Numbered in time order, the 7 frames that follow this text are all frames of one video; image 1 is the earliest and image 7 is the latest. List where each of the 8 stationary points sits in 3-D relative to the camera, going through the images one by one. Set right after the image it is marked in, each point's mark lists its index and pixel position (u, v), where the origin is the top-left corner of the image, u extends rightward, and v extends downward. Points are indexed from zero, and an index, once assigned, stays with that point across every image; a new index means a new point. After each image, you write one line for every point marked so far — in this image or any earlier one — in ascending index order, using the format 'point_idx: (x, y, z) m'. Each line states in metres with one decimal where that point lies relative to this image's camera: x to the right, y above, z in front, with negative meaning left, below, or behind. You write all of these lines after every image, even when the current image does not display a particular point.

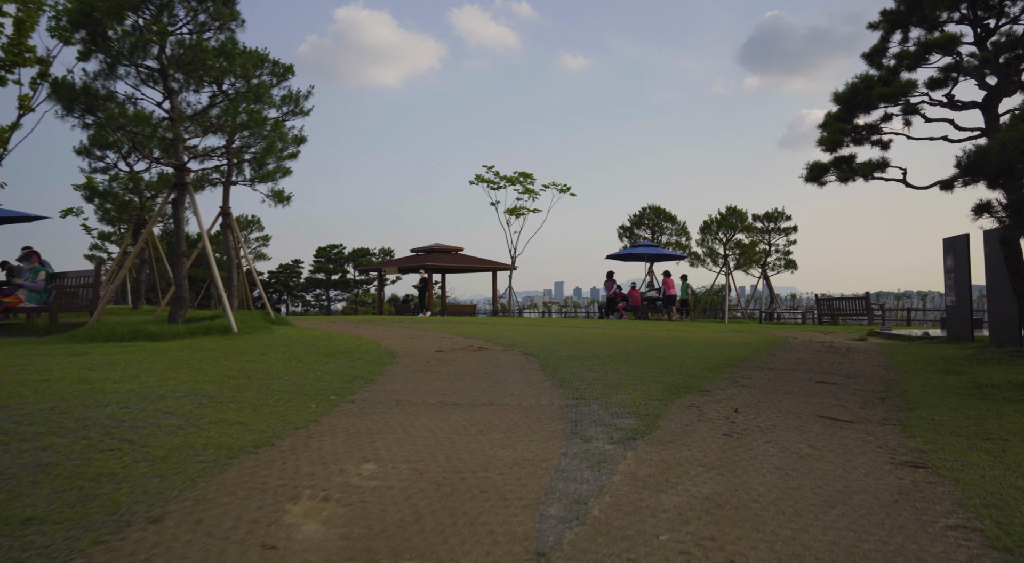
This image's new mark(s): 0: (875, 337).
0: (+7.6, -1.2, +15.0) m
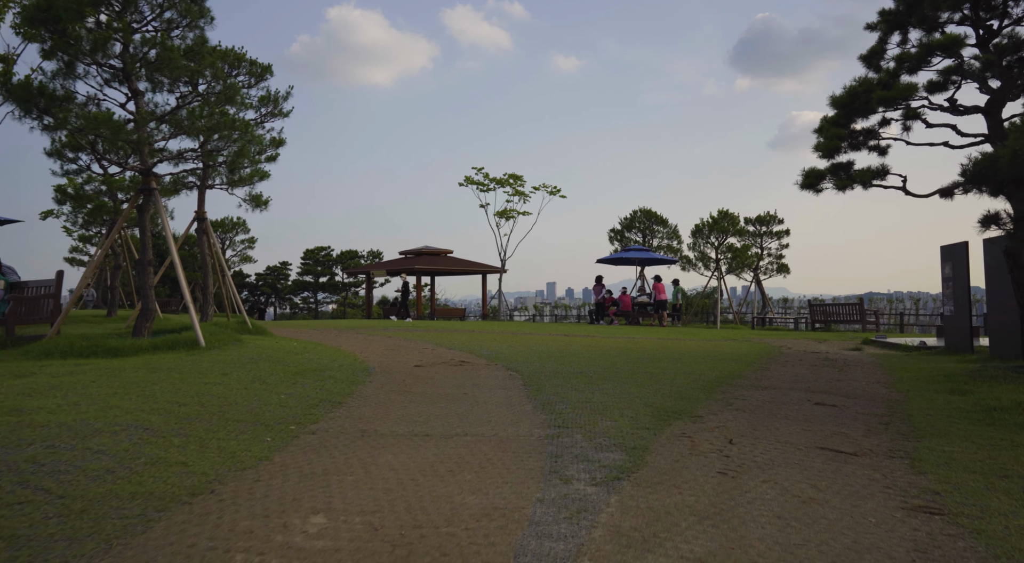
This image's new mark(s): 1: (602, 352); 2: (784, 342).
0: (+7.3, -1.4, +14.7) m
1: (+1.5, -1.2, +11.9) m
2: (+6.2, -1.4, +16.3) m
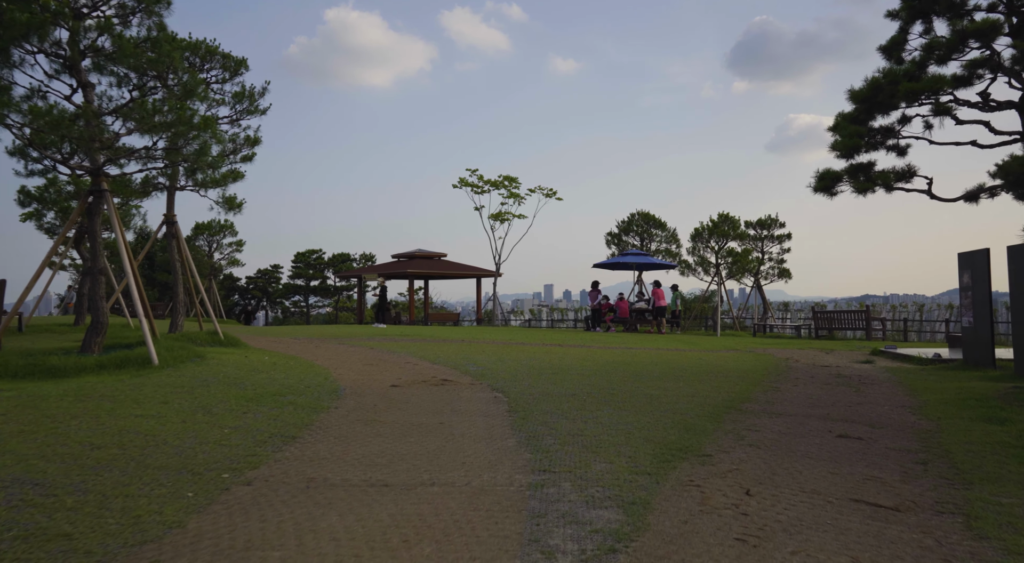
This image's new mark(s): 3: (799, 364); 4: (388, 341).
0: (+7.1, -1.5, +13.8) m
1: (+1.3, -1.3, +11.0) m
2: (+6.0, -1.6, +15.5) m
3: (+5.1, -1.5, +12.7) m
4: (-2.9, -1.4, +16.6) m
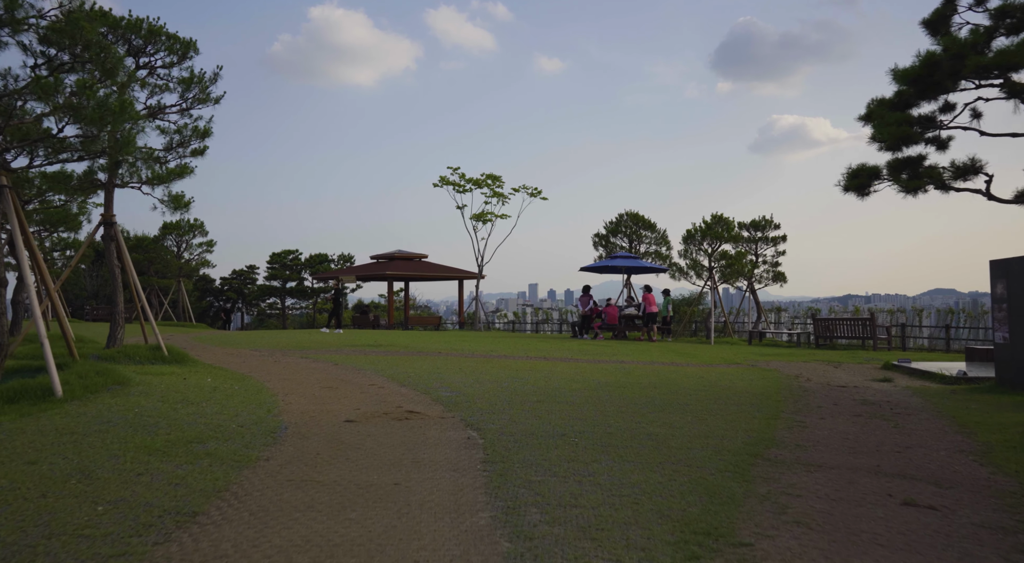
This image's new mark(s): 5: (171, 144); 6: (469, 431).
0: (+6.8, -1.7, +12.6) m
1: (+1.0, -1.5, +9.6) m
2: (+5.6, -1.7, +14.2) m
3: (+4.8, -1.6, +11.4) m
4: (-3.2, -1.5, +15.1) m
5: (-6.0, +2.4, +12.6) m
6: (-0.4, -1.5, +7.0) m
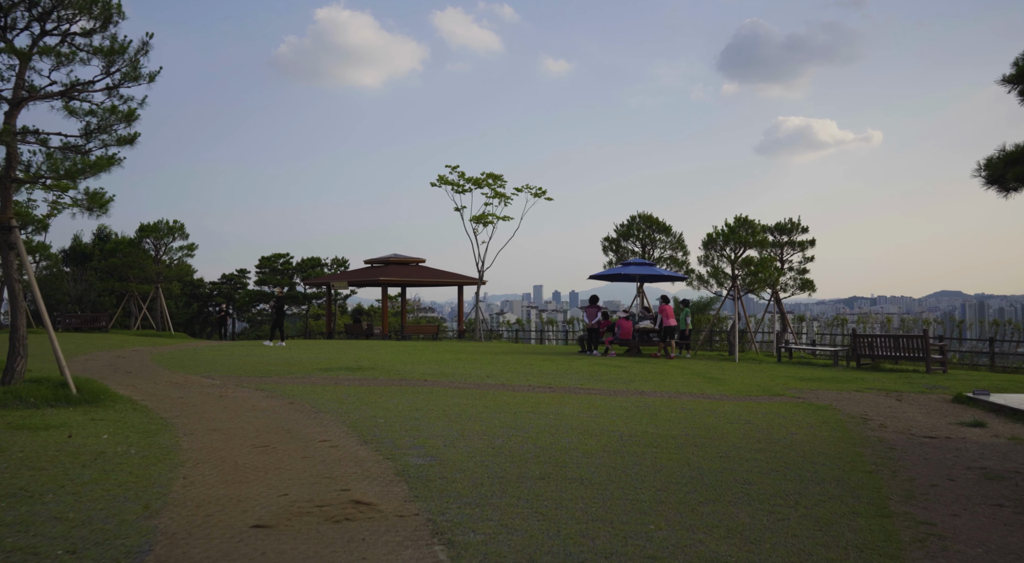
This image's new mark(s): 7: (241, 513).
0: (+6.8, -2.0, +10.1) m
1: (+1.0, -1.7, +7.2) m
2: (+5.6, -2.0, +11.7) m
3: (+4.7, -1.9, +8.9) m
4: (-3.3, -1.8, +12.7) m
5: (-6.0, +2.2, +10.2) m
6: (-0.5, -1.7, +4.6) m
7: (-2.0, -1.7, +5.2) m
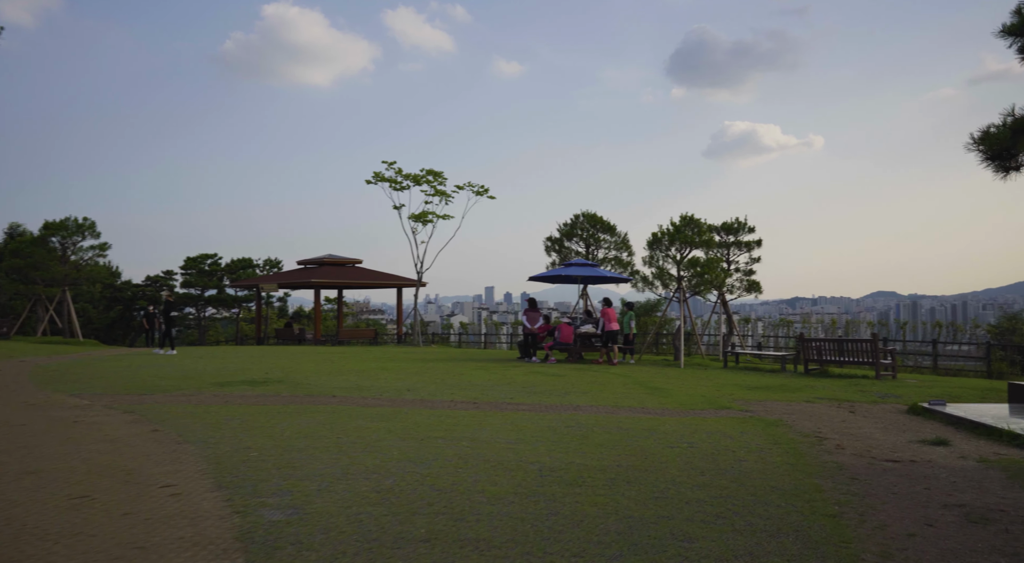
0: (+5.7, -2.0, +9.1) m
1: (+0.1, -1.8, +5.8) m
2: (+4.4, -2.1, +10.7) m
3: (+3.7, -1.9, +7.8) m
4: (-4.5, -1.8, +11.1) m
5: (-7.1, +2.1, +8.4) m
6: (-1.2, -1.7, +3.1) m
7: (-2.7, -1.7, +3.6) m
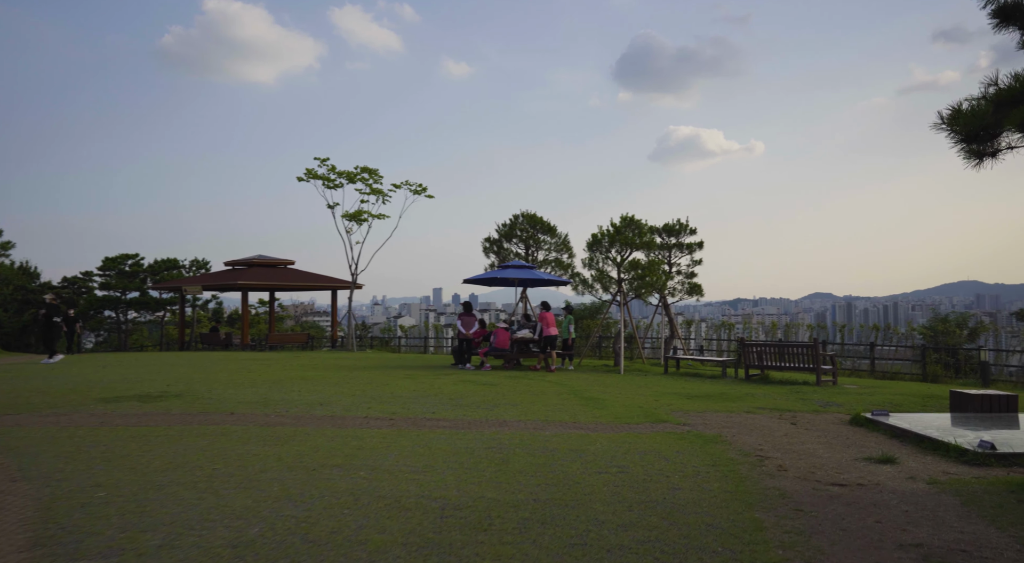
0: (+4.6, -2.1, +8.5) m
1: (-0.7, -1.8, +4.8) m
2: (+3.2, -2.1, +10.0) m
3: (+2.8, -2.0, +7.1) m
4: (-5.7, -1.9, +9.7) m
5: (-8.1, +2.1, +6.9) m
6: (-1.8, -1.8, +2.0) m
7: (-3.3, -1.7, +2.4) m
